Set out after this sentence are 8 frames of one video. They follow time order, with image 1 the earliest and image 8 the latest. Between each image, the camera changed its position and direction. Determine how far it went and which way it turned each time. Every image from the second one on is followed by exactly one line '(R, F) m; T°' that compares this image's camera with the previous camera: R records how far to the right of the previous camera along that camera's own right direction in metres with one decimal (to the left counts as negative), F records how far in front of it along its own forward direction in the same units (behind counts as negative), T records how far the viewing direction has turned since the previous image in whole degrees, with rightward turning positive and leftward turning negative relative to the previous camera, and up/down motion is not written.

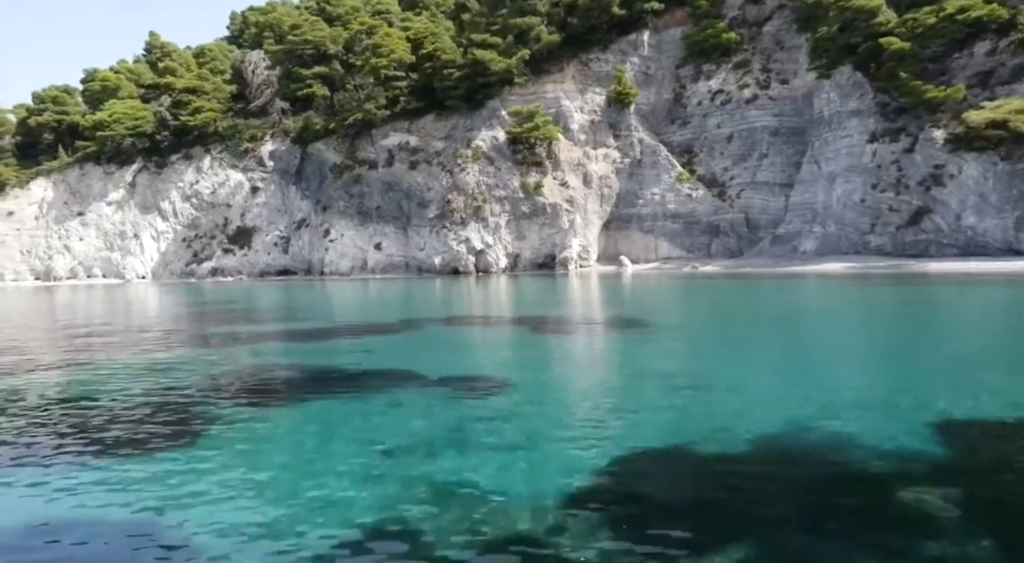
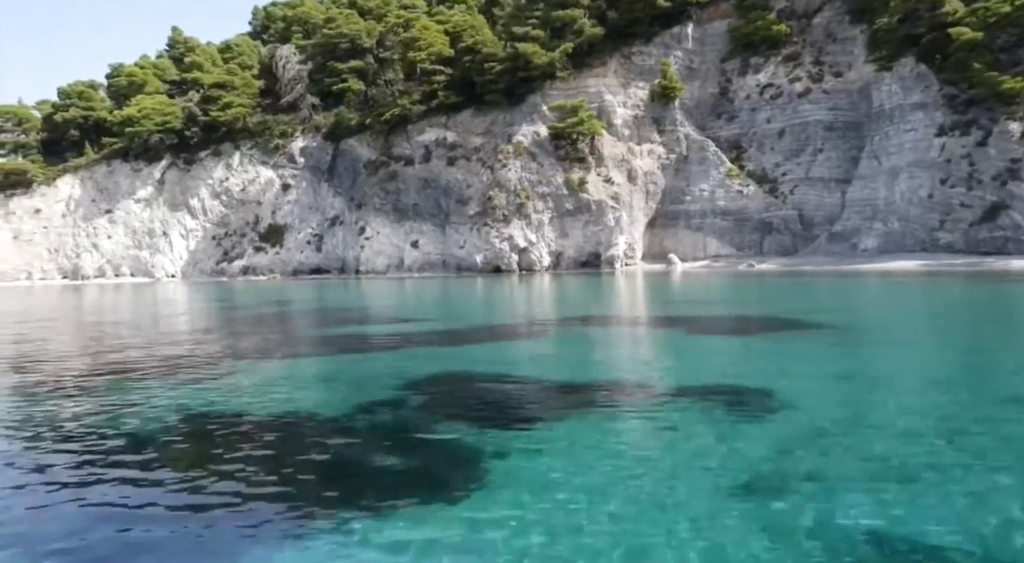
(-2.1, +1.0) m; 0°
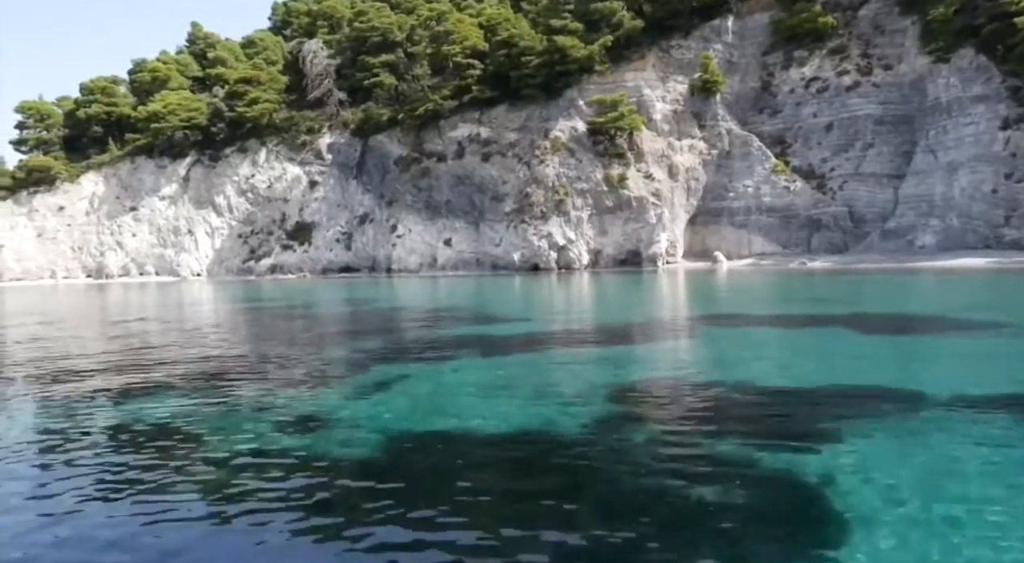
(-1.8, +0.9) m; 0°
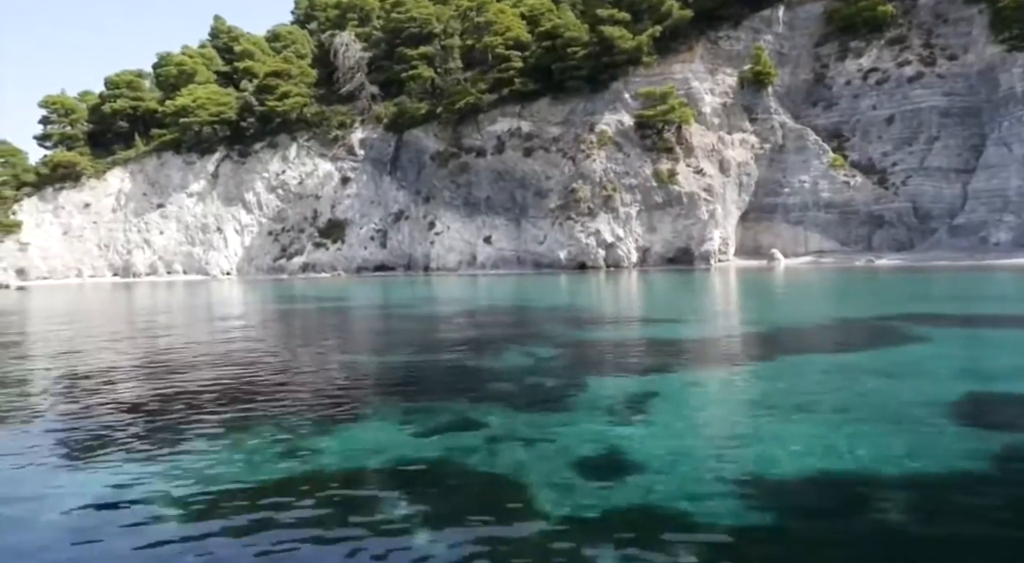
(-2.1, +1.3) m; 0°
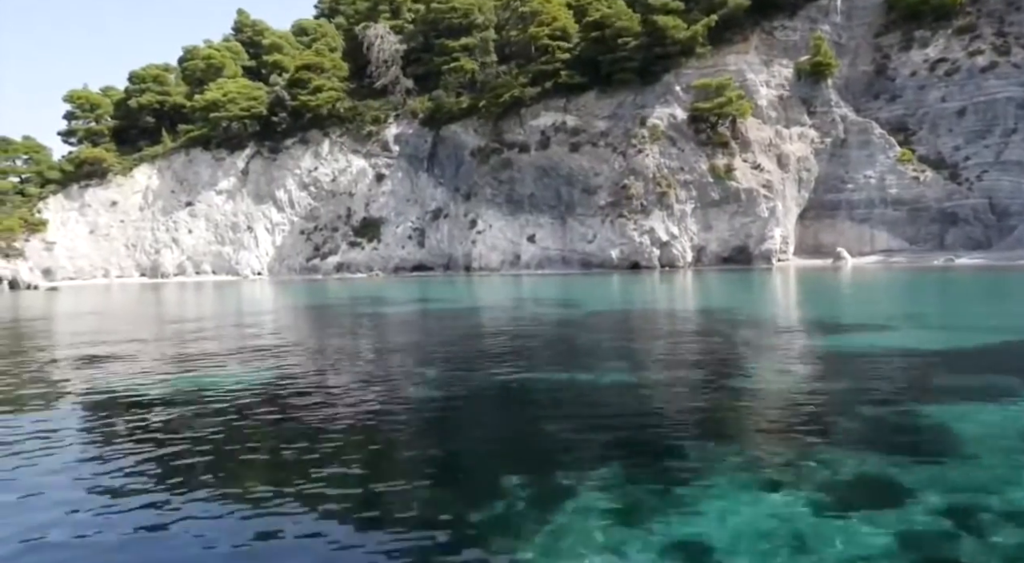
(-2.1, +1.6) m; 0°
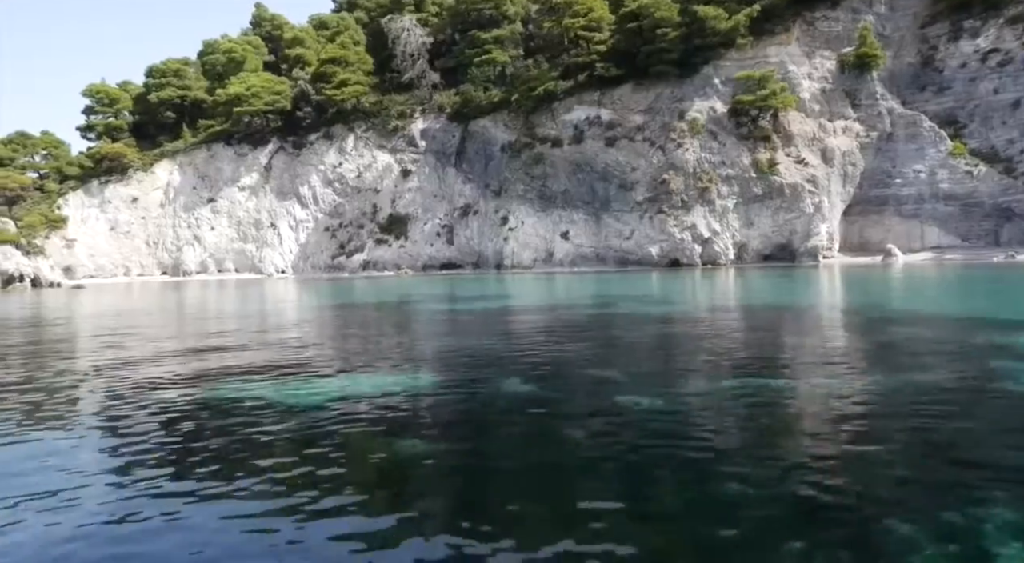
(-1.5, +1.1) m; 0°
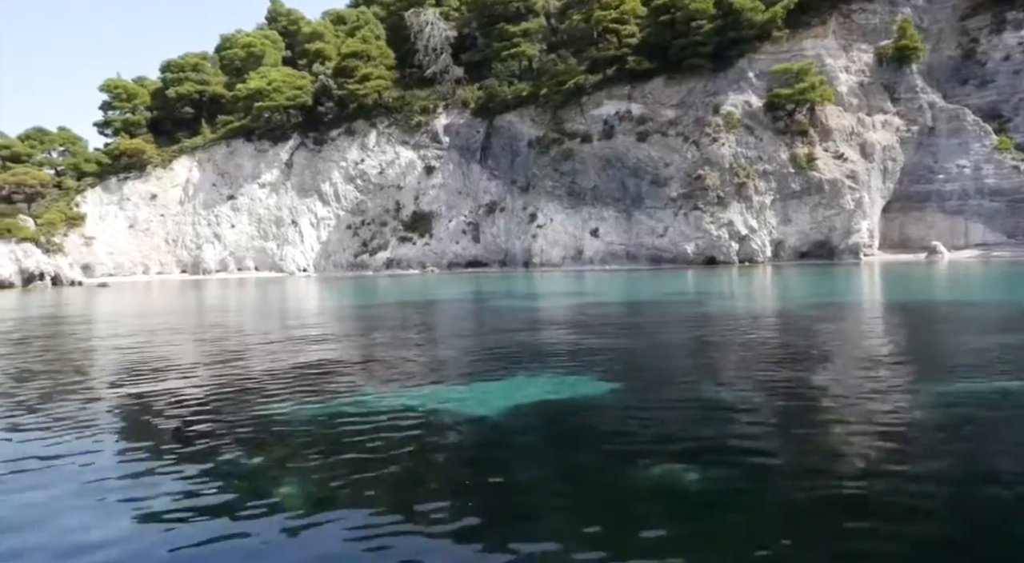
(-1.3, +0.8) m; 0°
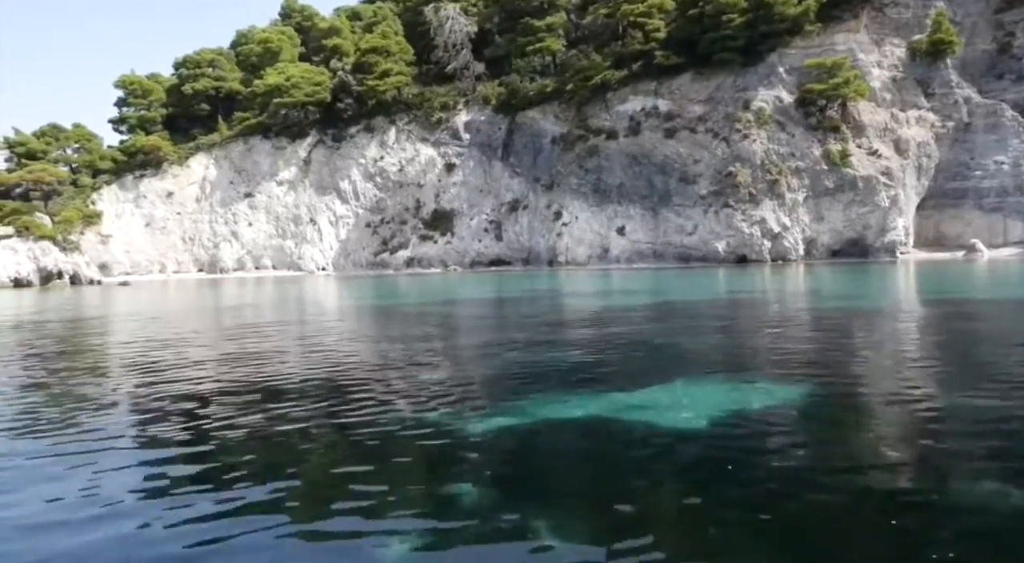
(-1.2, +0.7) m; 0°
